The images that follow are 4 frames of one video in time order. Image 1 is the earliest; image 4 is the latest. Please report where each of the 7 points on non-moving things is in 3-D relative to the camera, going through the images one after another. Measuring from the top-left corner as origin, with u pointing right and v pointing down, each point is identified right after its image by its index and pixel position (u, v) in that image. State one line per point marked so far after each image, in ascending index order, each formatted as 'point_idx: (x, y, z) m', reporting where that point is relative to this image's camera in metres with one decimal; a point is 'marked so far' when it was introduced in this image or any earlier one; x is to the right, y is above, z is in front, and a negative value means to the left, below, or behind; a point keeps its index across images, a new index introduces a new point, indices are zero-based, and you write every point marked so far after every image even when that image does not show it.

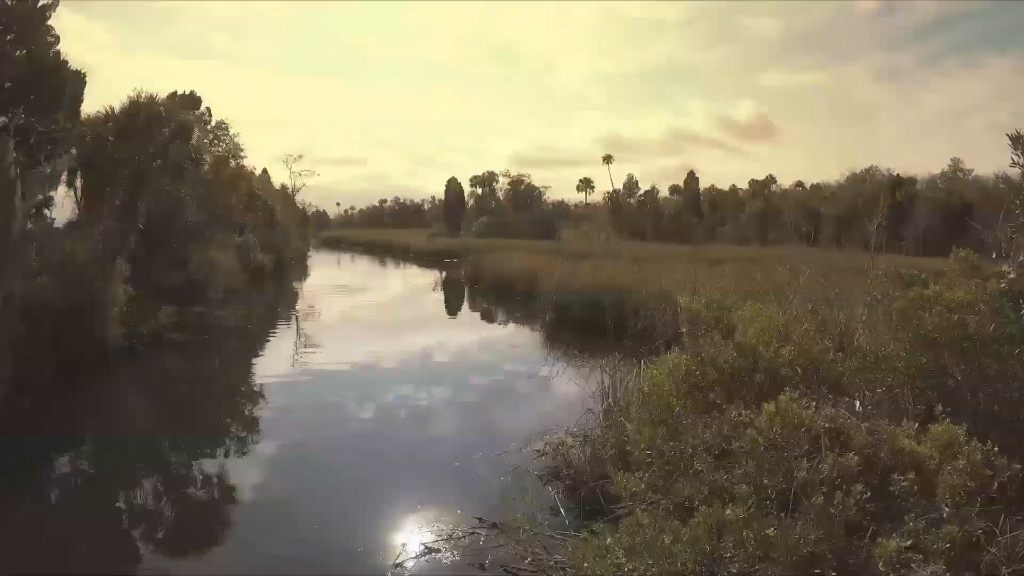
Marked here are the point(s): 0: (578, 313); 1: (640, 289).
0: (+1.8, -0.8, +12.5) m
1: (+3.7, 0.0, +13.4) m
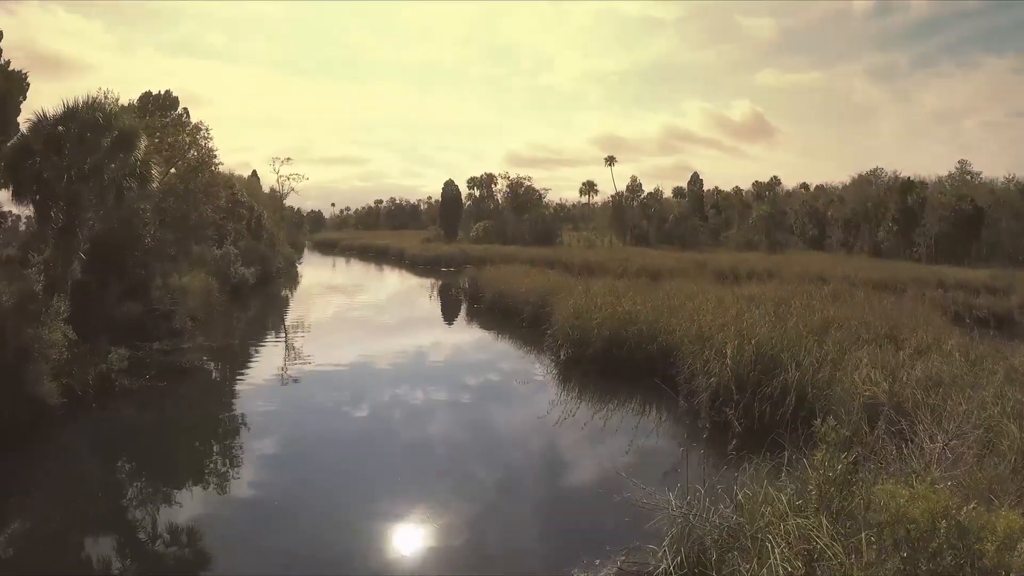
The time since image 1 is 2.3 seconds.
0: (+1.9, -1.3, +11.3) m
1: (+3.8, -0.5, +12.2) m
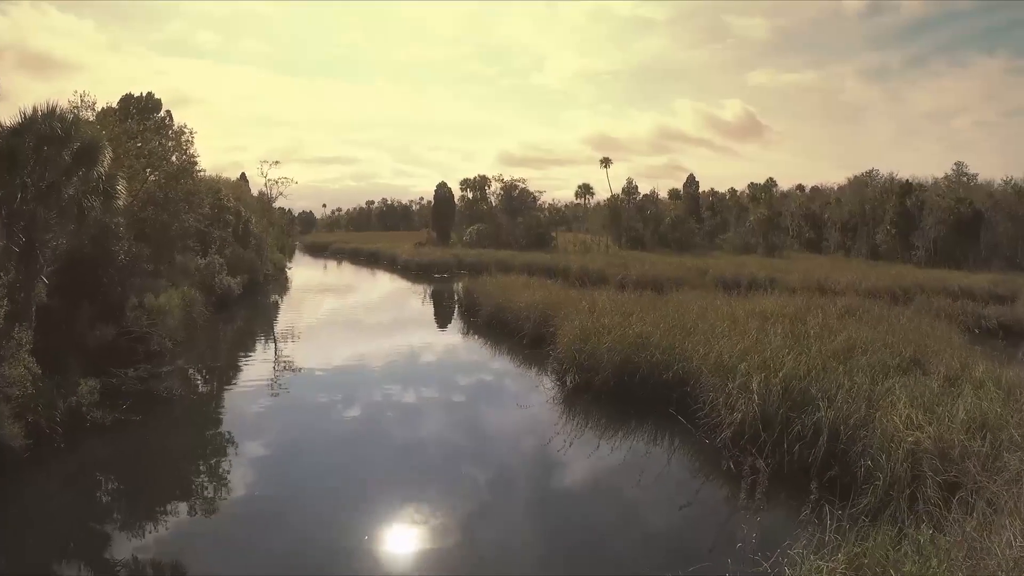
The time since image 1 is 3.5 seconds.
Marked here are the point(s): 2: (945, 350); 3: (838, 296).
0: (+1.9, -1.6, +10.7) m
1: (+3.7, -0.8, +11.6) m
2: (+7.5, -1.1, +9.1) m
3: (+8.5, -0.2, +13.8) m
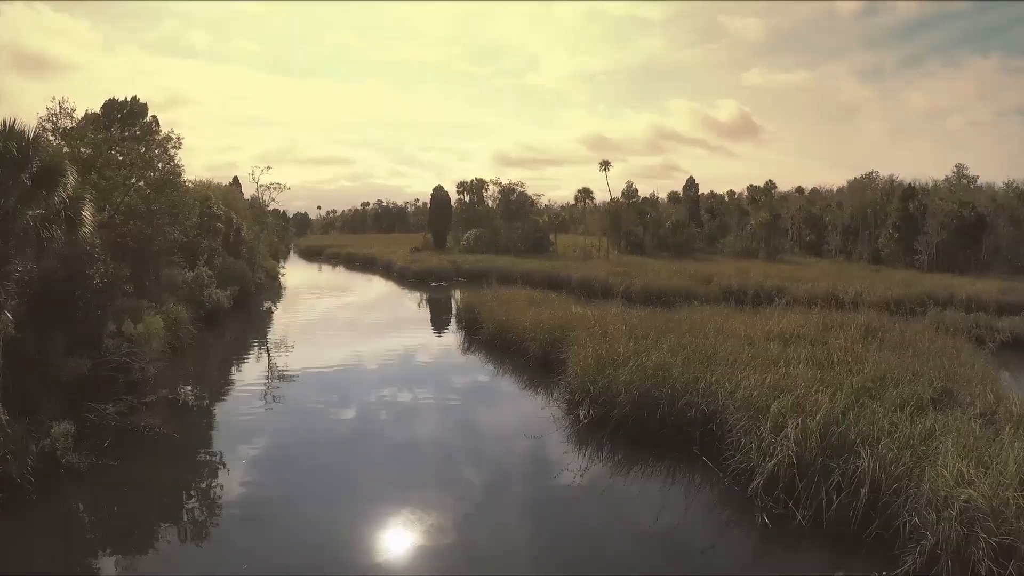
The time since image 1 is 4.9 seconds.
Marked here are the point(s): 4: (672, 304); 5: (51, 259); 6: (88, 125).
0: (+2.0, -2.0, +10.2) m
1: (+3.8, -1.2, +11.1) m
2: (+7.6, -1.4, +8.6) m
3: (+8.5, -0.6, +13.3) m
4: (+4.9, -0.4, +16.4) m
5: (-9.8, +0.7, +11.4) m
6: (-12.2, +4.8, +15.4) m
